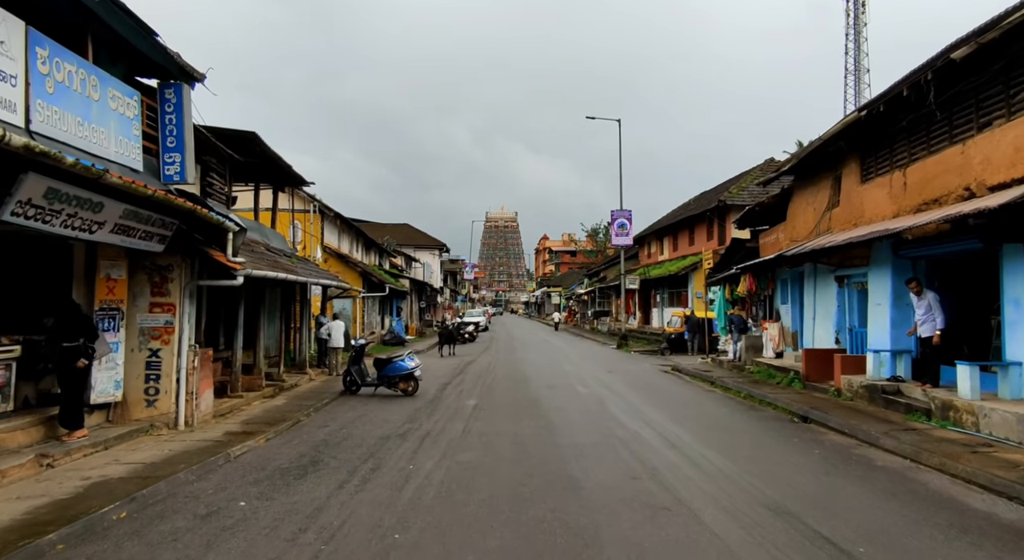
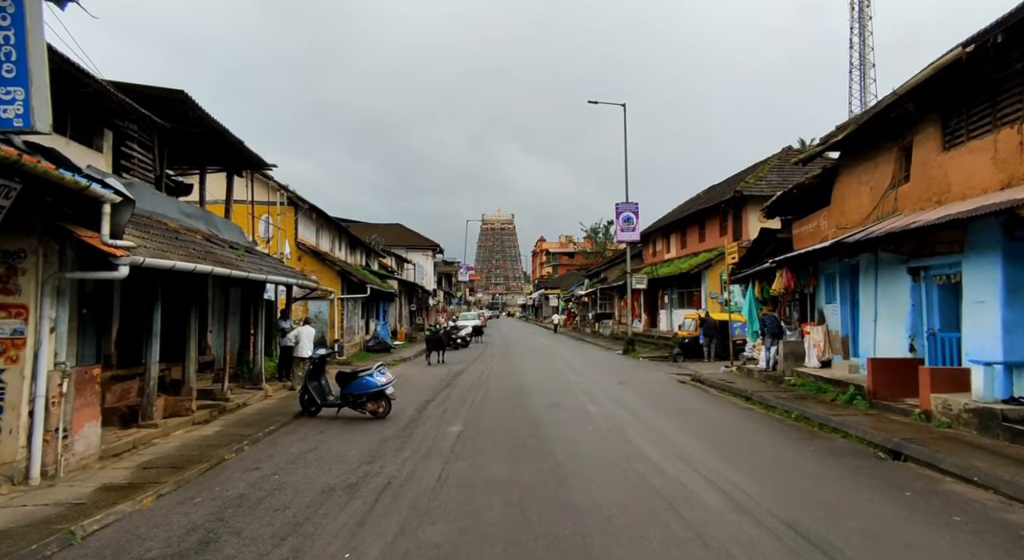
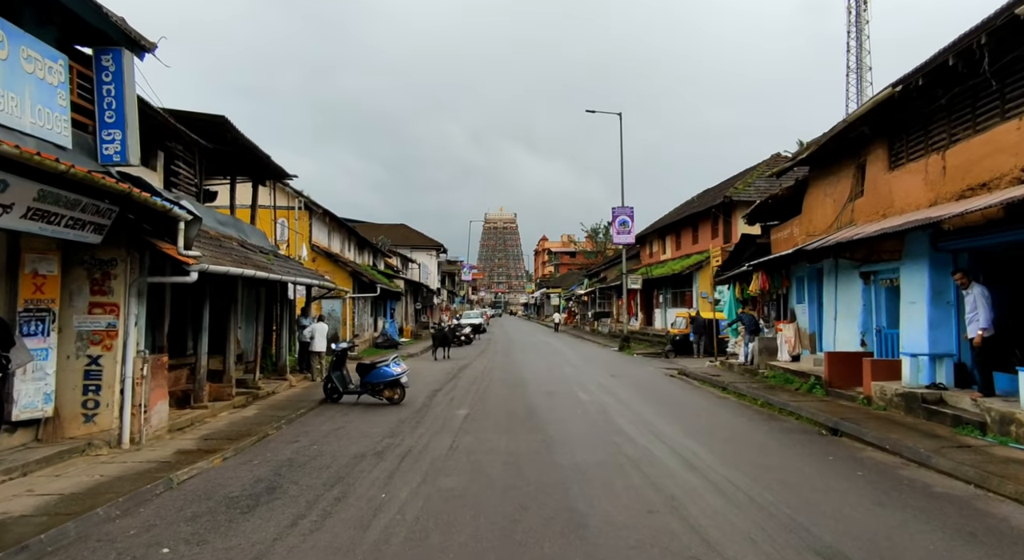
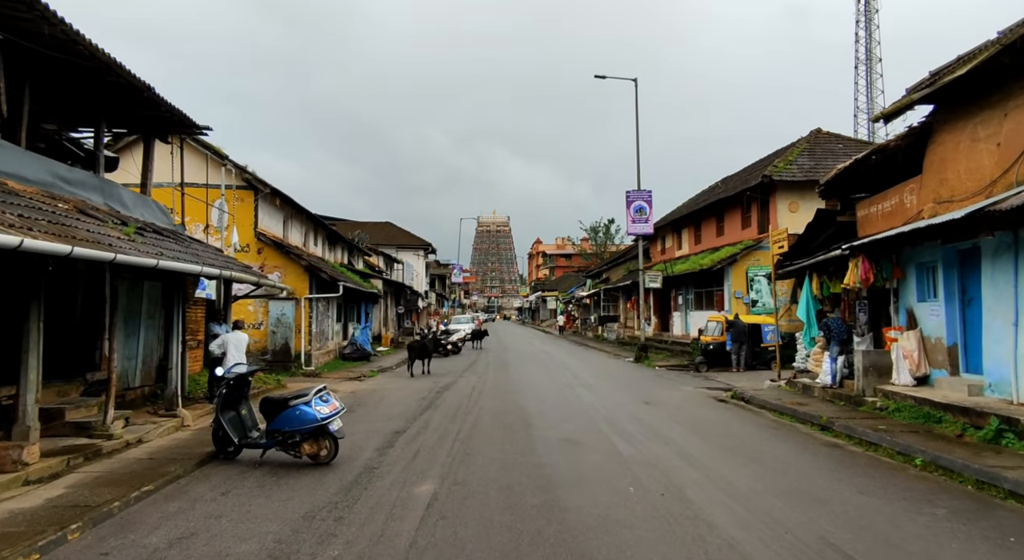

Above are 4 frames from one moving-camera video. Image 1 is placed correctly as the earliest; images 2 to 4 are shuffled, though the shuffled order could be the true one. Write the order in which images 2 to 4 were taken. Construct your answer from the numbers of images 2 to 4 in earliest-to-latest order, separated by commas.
3, 2, 4
